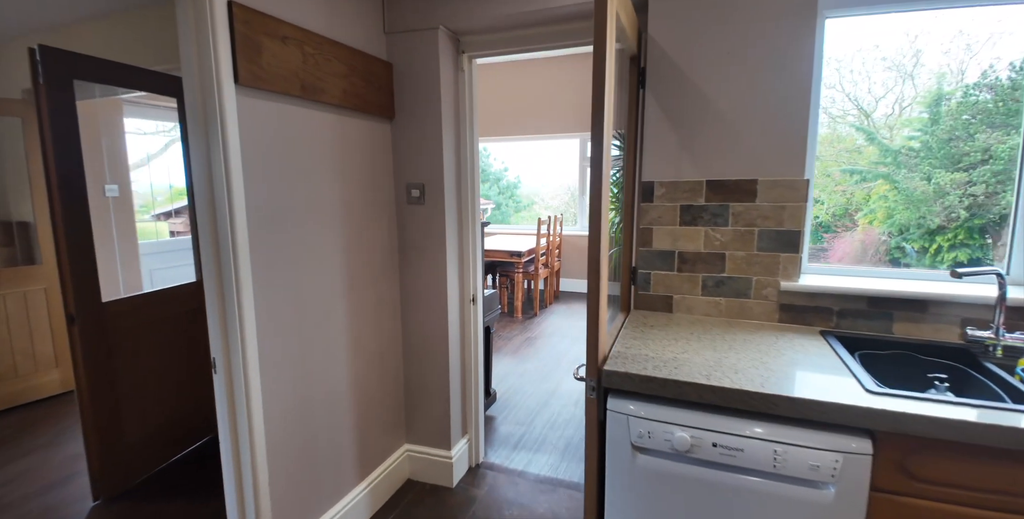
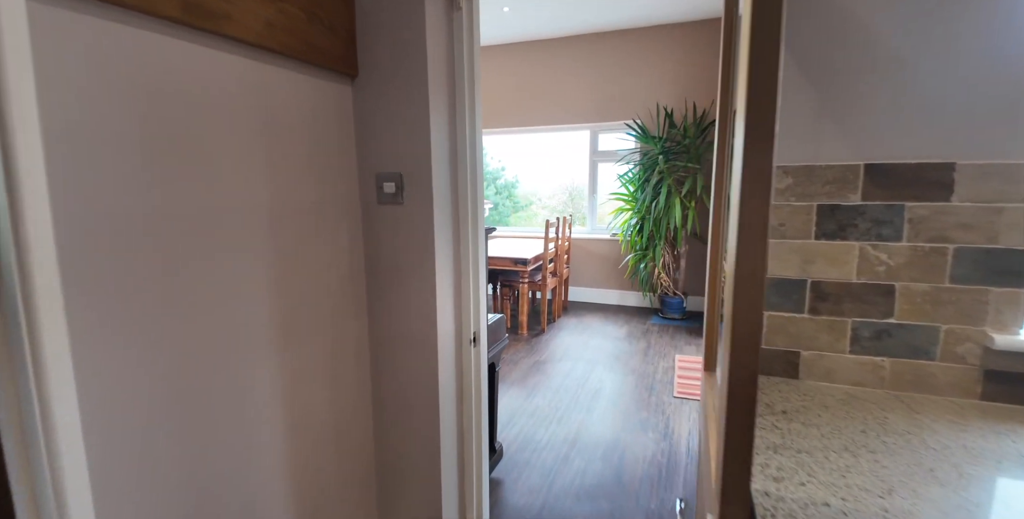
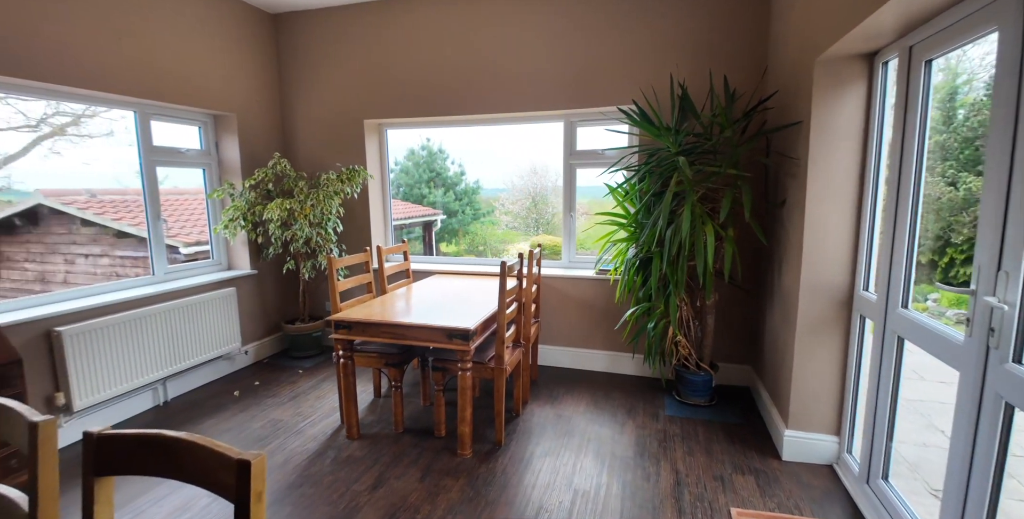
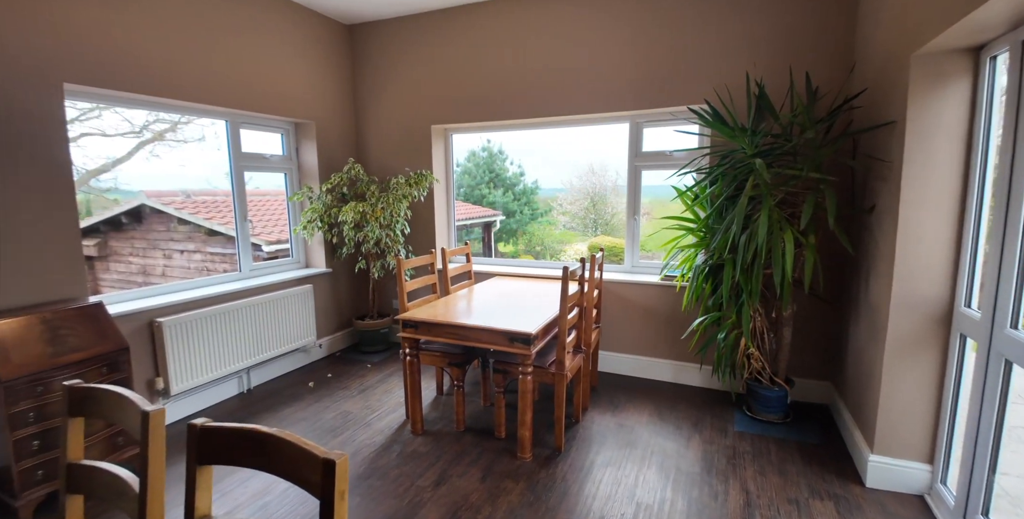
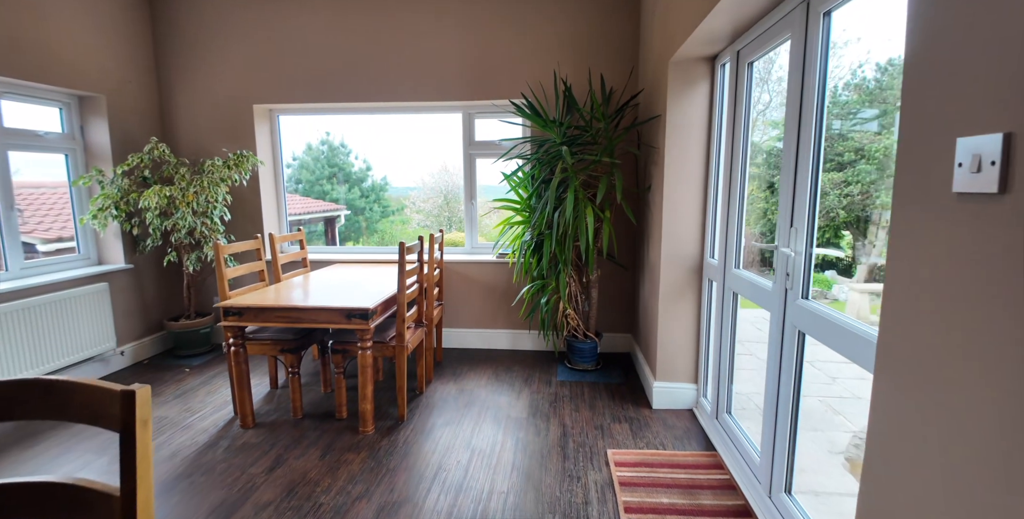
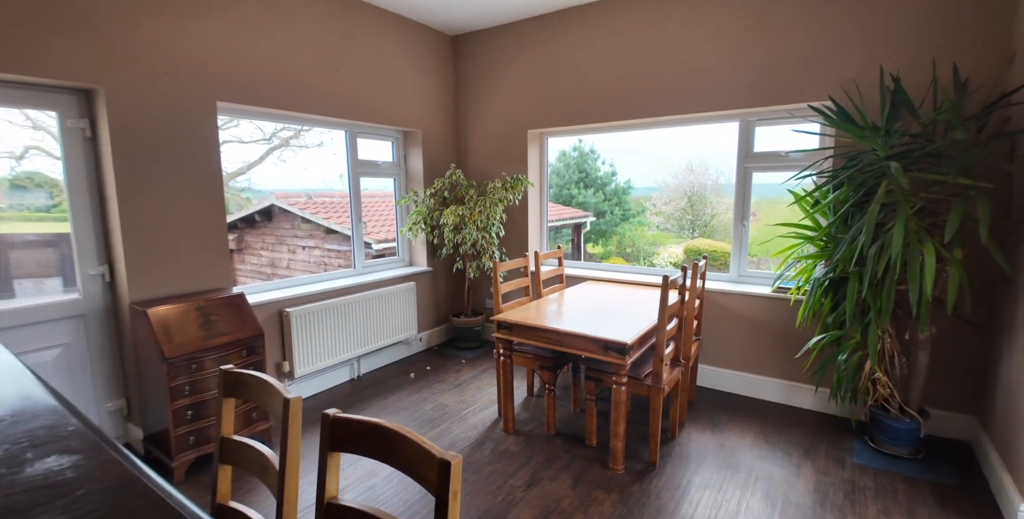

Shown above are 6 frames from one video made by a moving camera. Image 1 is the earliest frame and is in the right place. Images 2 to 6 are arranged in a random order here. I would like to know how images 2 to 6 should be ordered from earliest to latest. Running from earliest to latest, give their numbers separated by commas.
2, 5, 3, 4, 6
